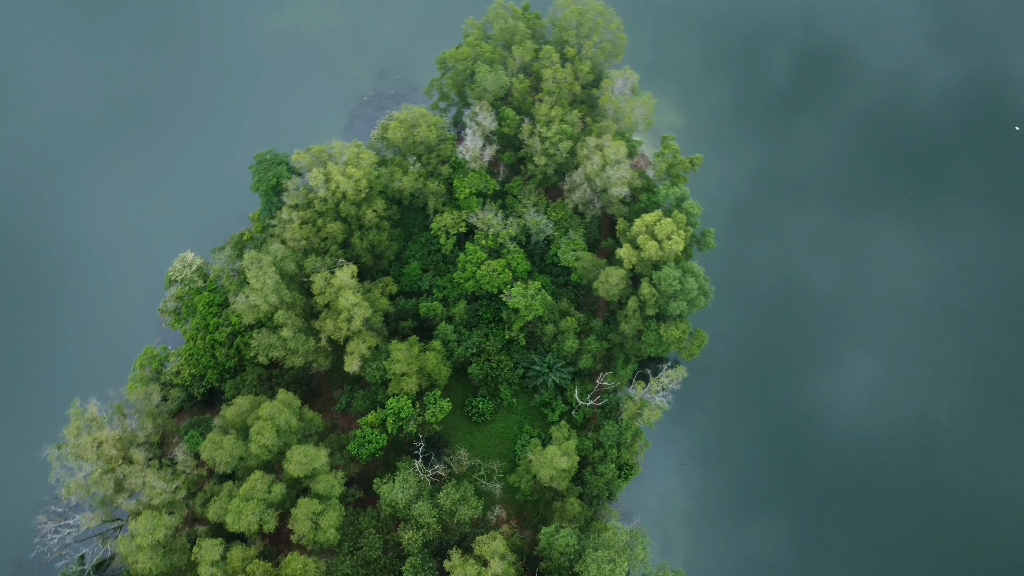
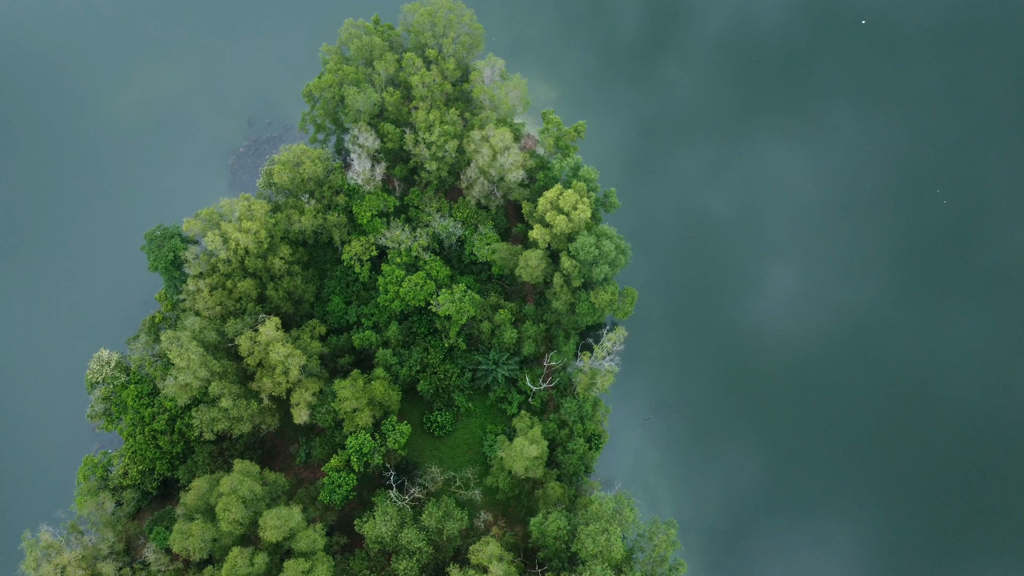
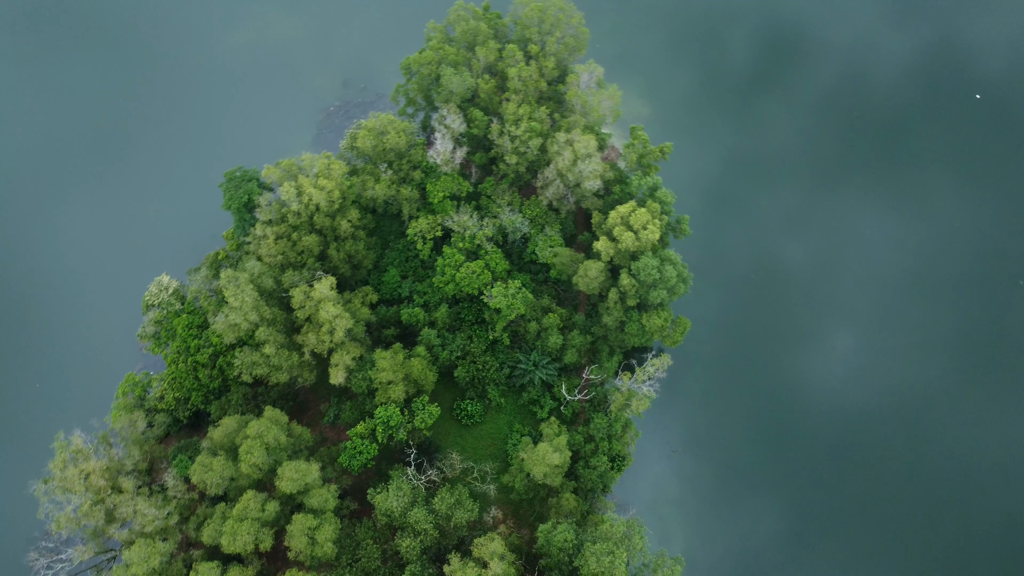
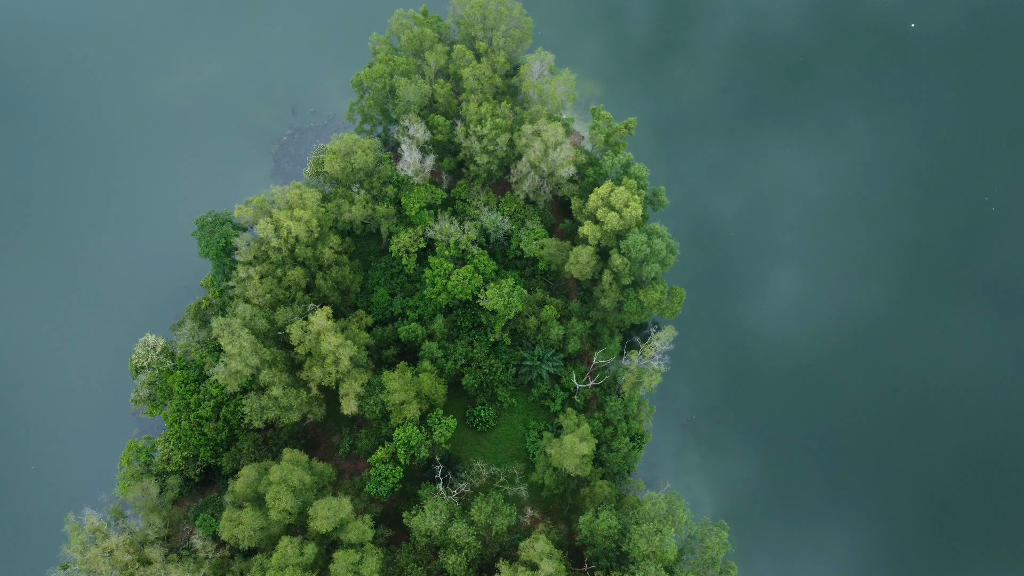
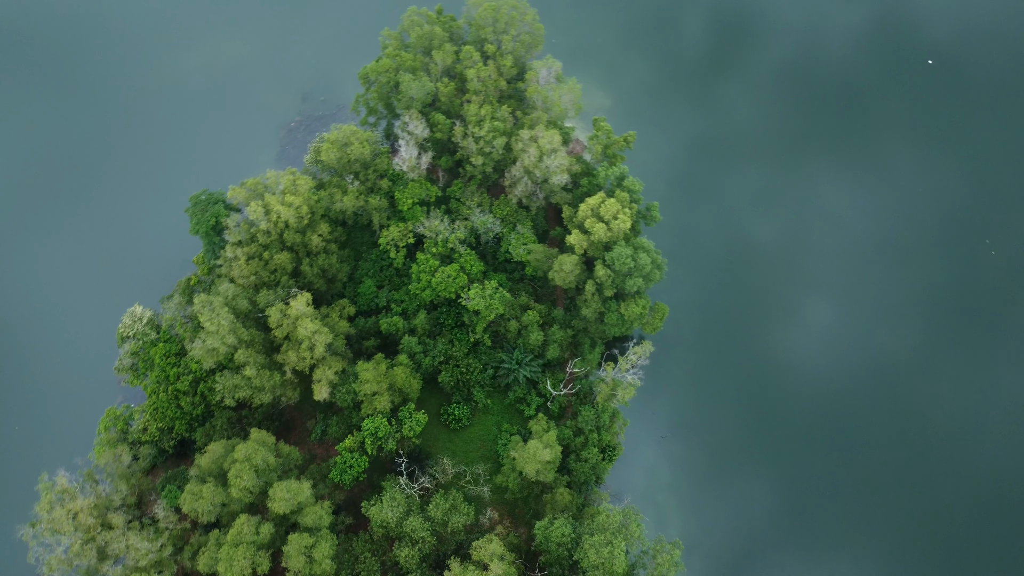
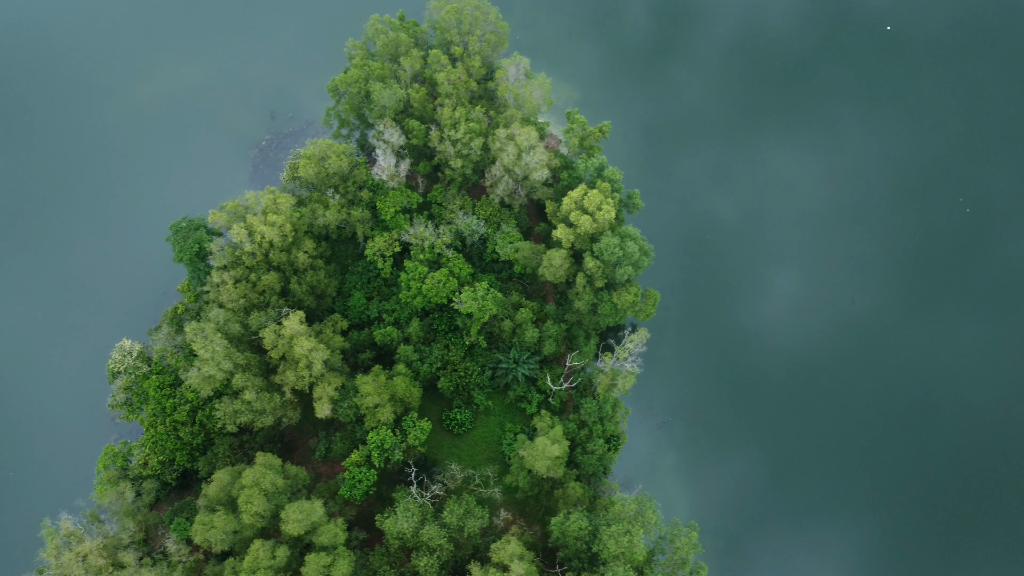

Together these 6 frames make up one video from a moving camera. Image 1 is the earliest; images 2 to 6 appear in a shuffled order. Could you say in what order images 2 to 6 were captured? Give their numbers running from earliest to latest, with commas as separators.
3, 5, 2, 6, 4
